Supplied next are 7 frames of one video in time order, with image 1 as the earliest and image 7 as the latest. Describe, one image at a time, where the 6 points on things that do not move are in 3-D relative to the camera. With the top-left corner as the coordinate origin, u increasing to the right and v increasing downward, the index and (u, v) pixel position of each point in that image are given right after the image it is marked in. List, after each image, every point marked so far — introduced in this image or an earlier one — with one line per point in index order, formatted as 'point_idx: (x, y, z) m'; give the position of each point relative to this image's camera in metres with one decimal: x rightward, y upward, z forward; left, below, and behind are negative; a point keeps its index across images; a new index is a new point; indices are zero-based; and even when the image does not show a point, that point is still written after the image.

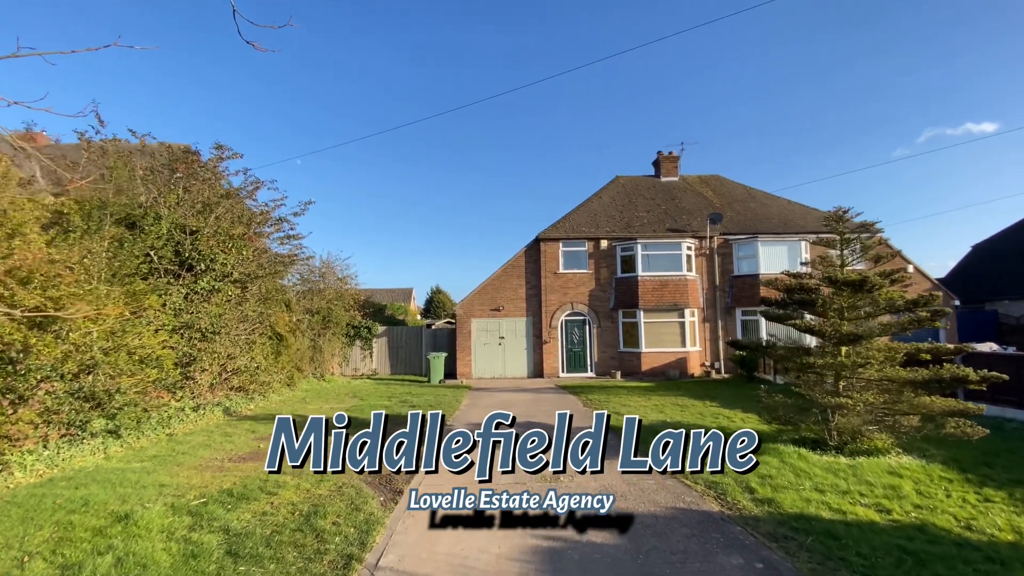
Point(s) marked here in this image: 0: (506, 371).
0: (-0.3, -3.5, +19.9) m
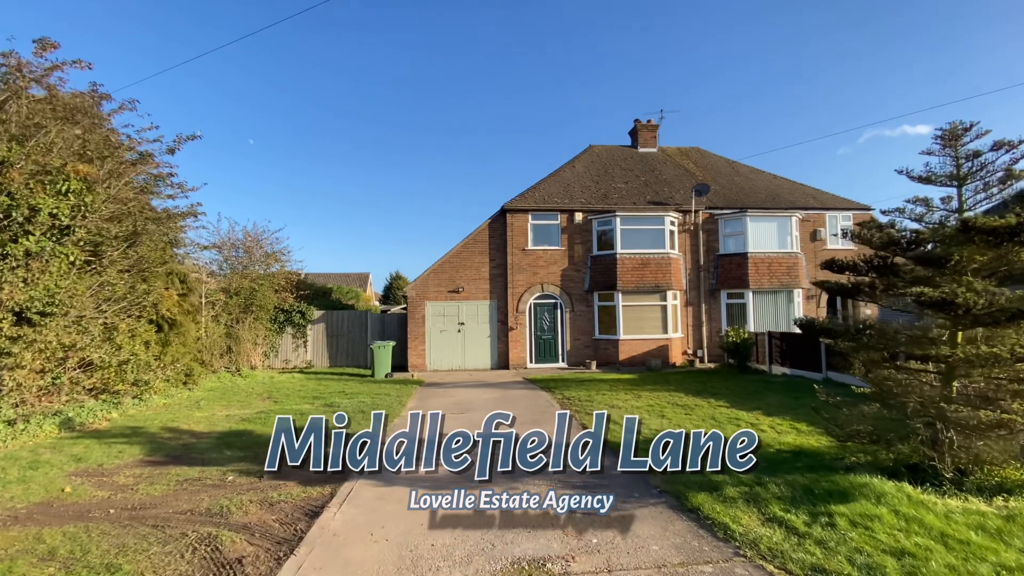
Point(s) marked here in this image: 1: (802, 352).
0: (-1.7, -2.7, +17.1) m
1: (+8.5, -1.9, +13.5) m
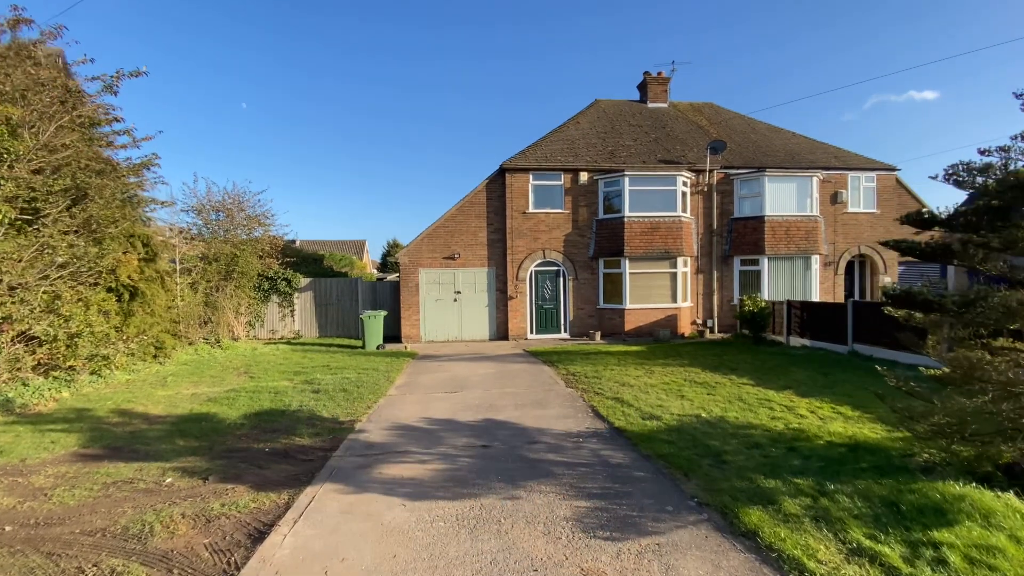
0: (-1.8, -1.5, +16.2) m
1: (+8.4, -0.9, +12.5) m
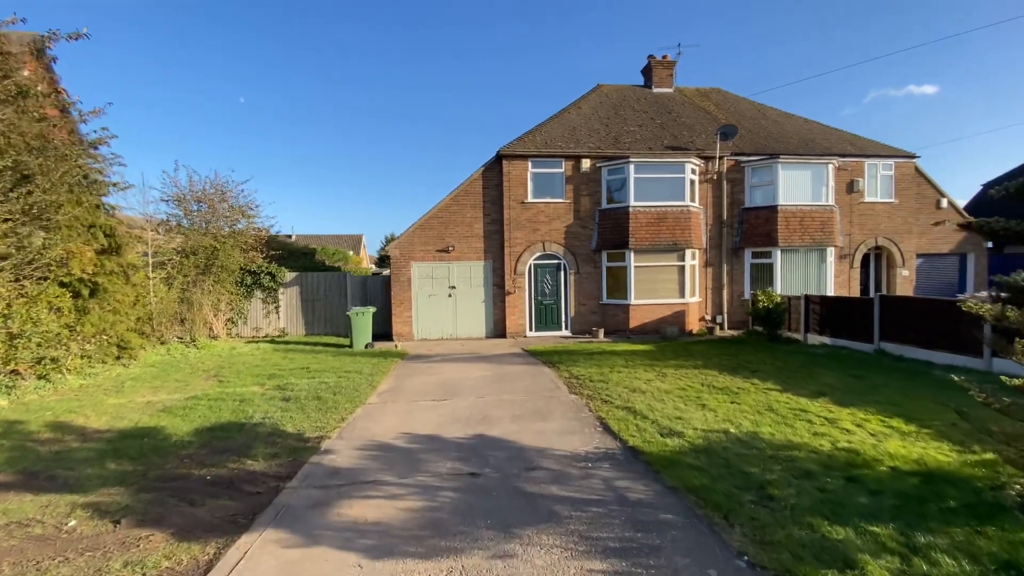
0: (-1.8, -1.4, +15.2) m
1: (+8.4, -0.8, +11.6) m
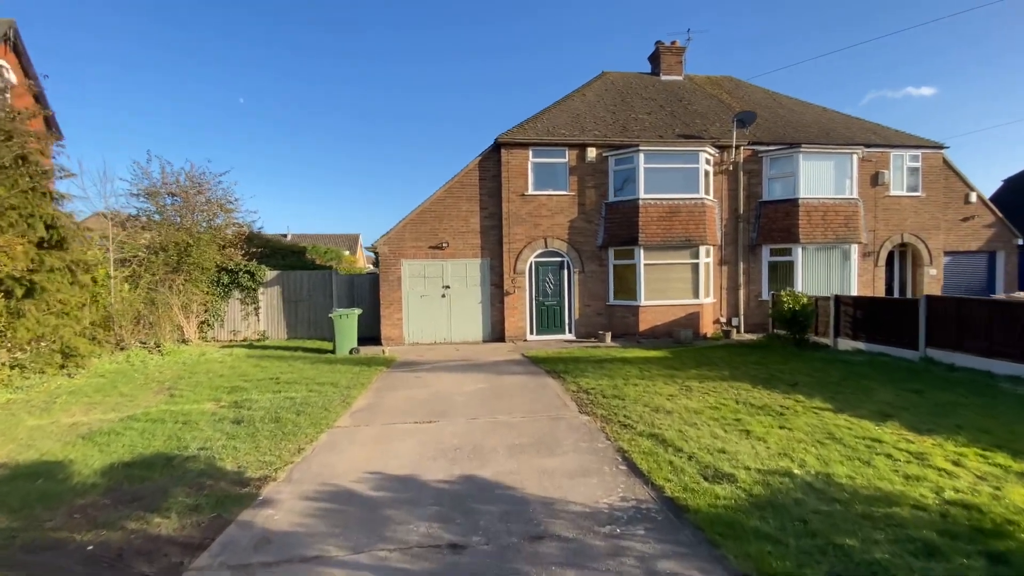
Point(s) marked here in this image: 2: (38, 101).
0: (-1.8, -1.4, +14.0) m
1: (+8.4, -0.8, +10.4) m
2: (-19.4, +7.7, +19.3) m
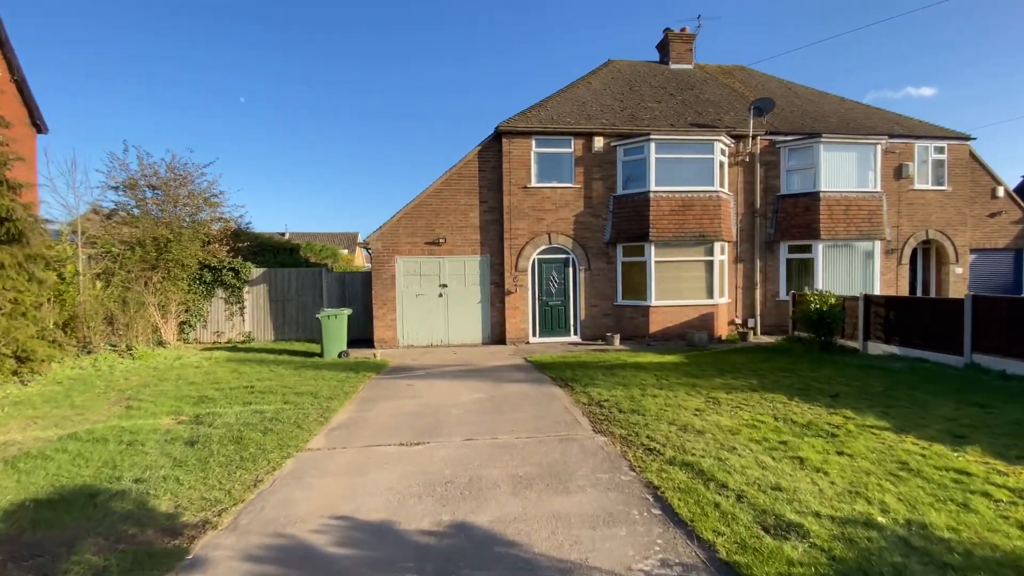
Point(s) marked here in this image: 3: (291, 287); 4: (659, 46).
0: (-1.8, -1.3, +13.1) m
1: (+8.4, -0.8, +9.5) m
2: (-19.4, +7.7, +18.4) m
3: (-6.6, 0.0, +13.9) m
4: (+5.8, +9.5, +18.3) m
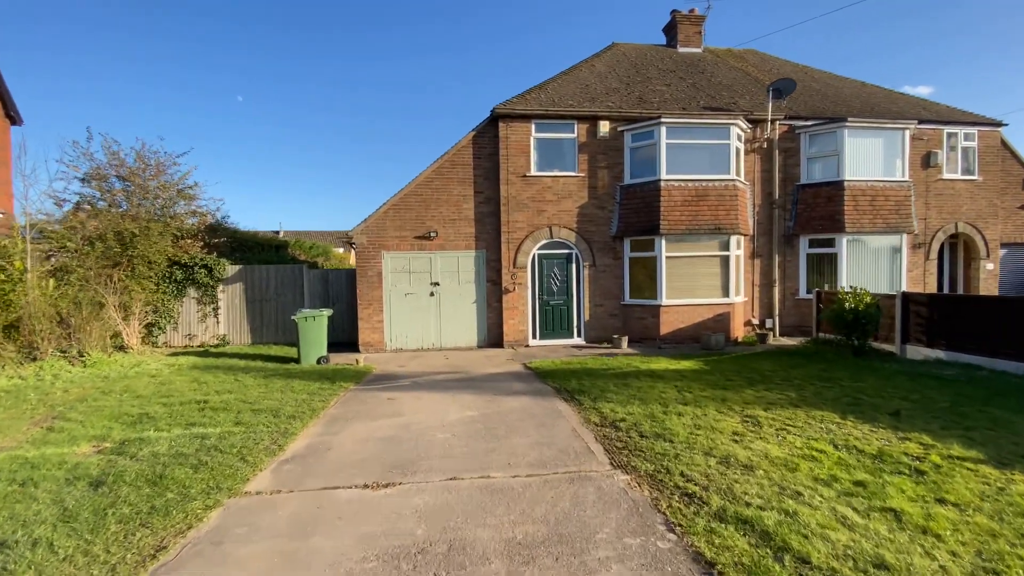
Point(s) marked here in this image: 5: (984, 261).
0: (-1.8, -1.3, +12.0) m
1: (+8.4, -0.7, +8.4) m
2: (-19.4, +7.8, +17.3) m
3: (-6.6, 0.0, +12.8) m
4: (+5.7, +9.5, +17.2) m
5: (+14.6, +0.8, +14.4) m
